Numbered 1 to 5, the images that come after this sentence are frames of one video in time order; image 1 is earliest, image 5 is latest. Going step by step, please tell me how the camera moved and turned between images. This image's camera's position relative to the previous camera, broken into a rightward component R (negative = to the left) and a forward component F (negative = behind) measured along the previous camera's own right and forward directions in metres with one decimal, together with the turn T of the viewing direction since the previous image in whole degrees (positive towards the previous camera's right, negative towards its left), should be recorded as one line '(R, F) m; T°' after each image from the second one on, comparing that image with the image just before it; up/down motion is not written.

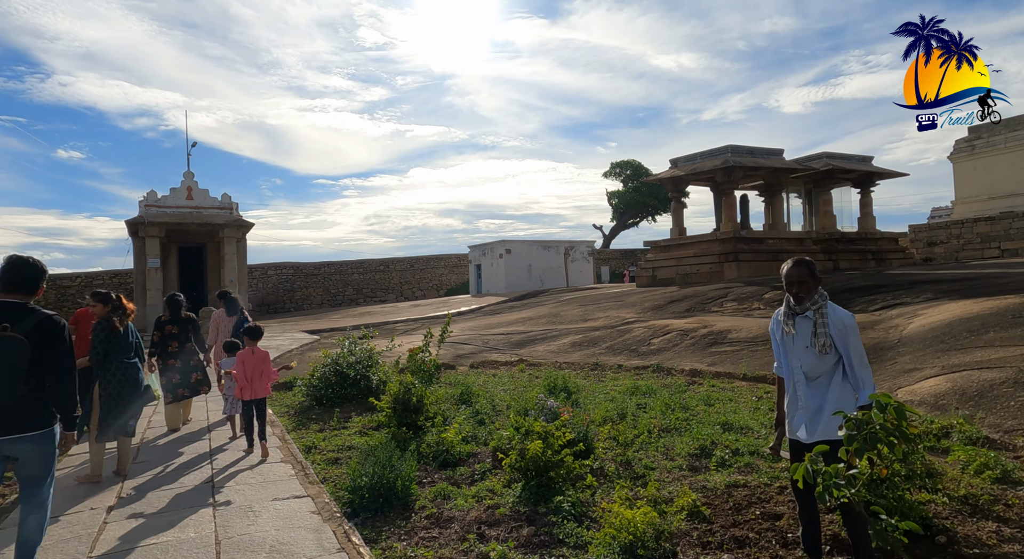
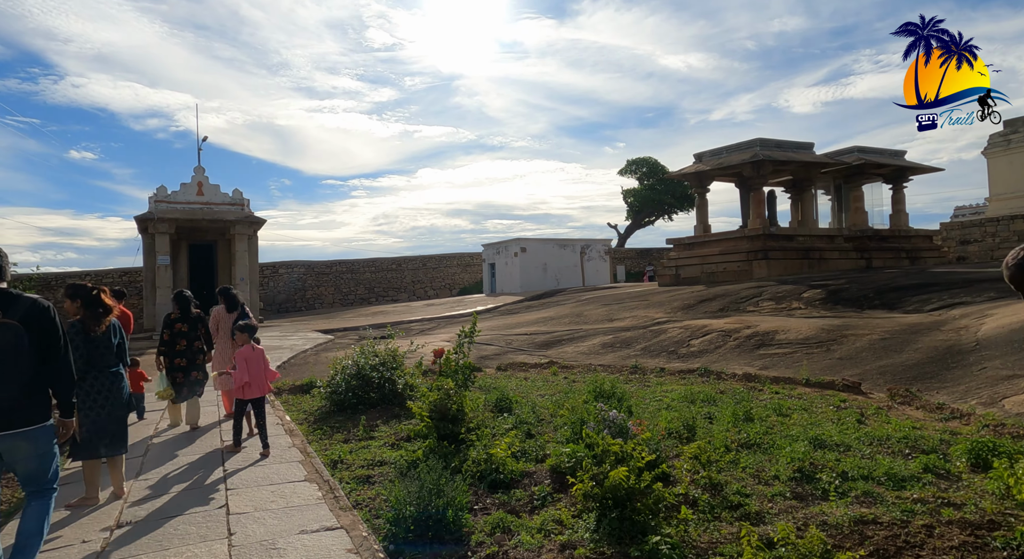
(-0.3, +0.6) m; -1°
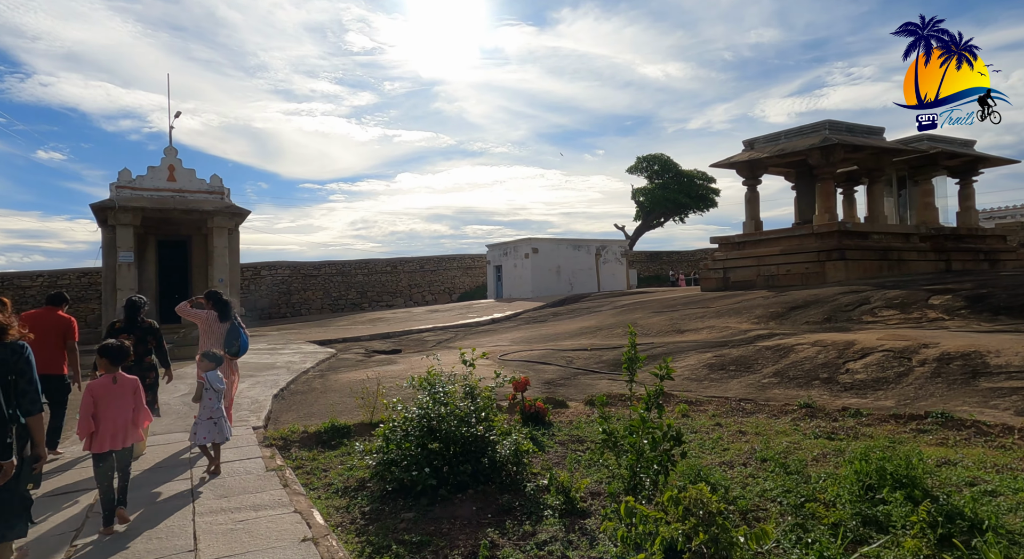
(-1.3, +2.6) m; +2°
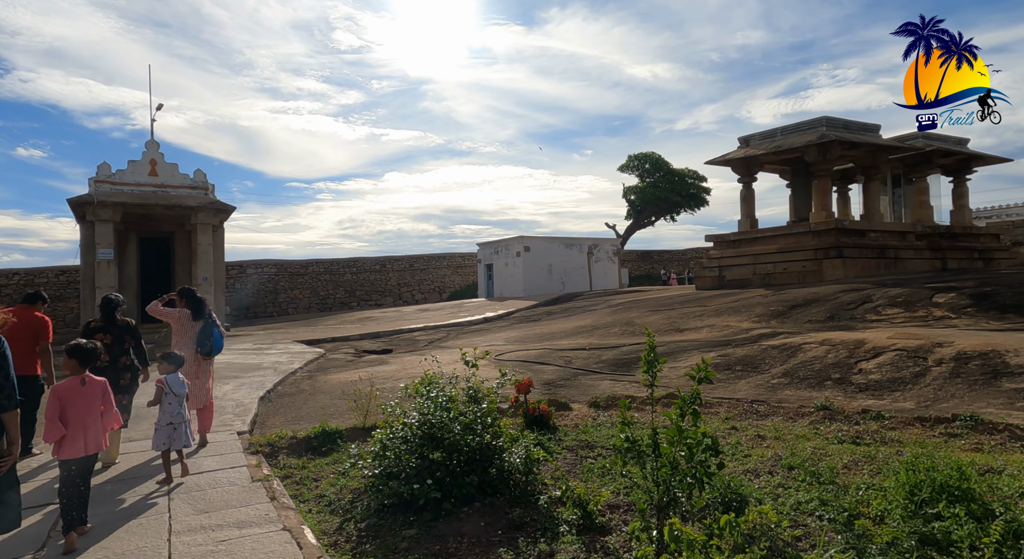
(-0.1, +0.3) m; +1°
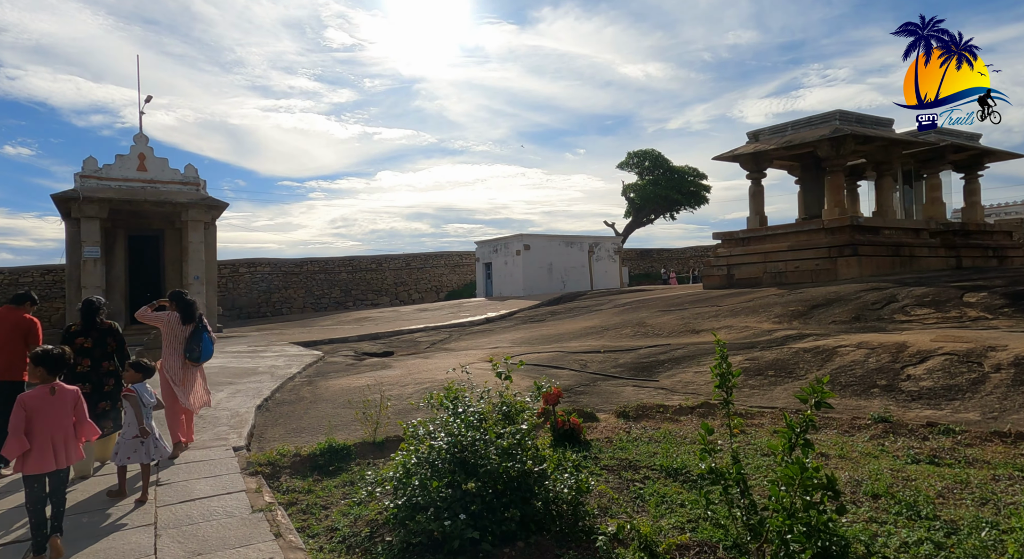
(-0.3, +0.5) m; +1°
